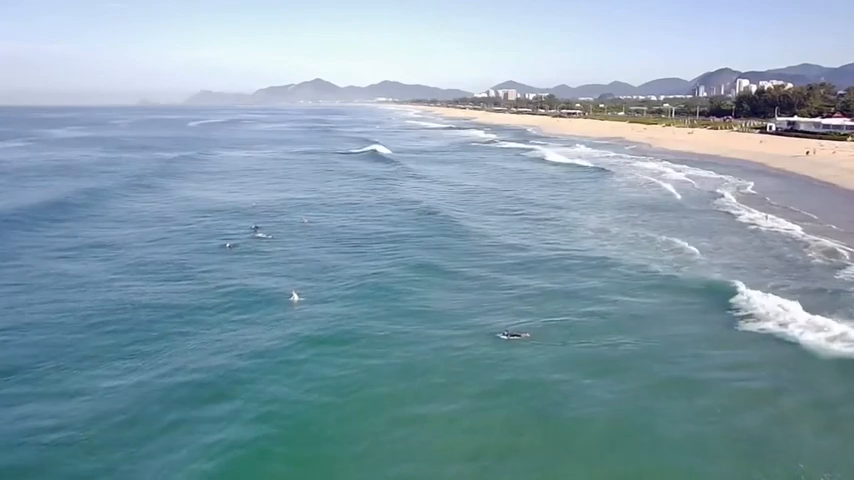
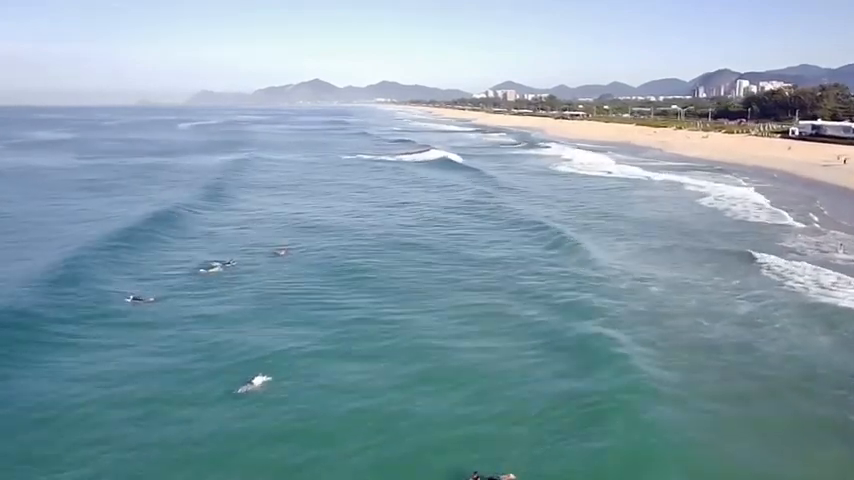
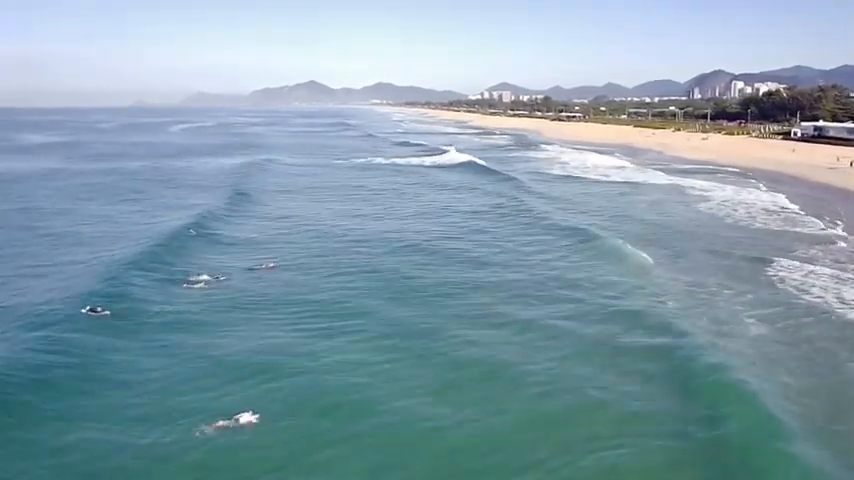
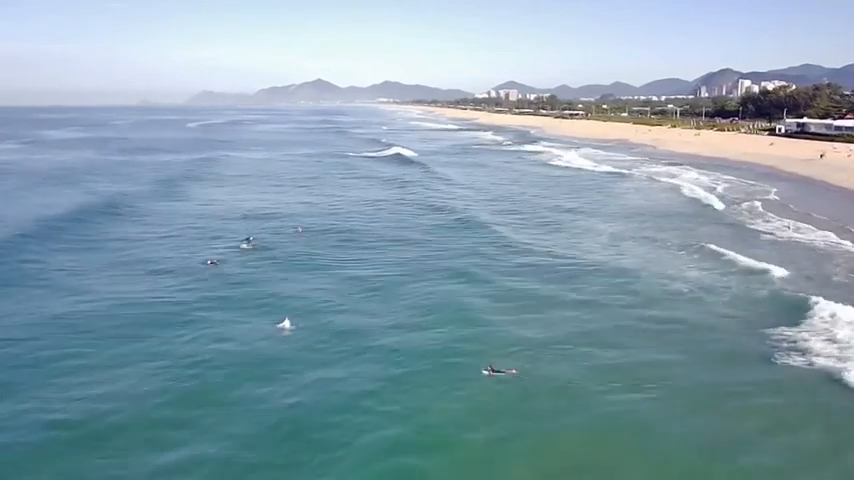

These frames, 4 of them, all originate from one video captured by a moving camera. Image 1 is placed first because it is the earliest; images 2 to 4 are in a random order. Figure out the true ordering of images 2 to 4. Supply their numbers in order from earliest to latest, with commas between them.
4, 2, 3
